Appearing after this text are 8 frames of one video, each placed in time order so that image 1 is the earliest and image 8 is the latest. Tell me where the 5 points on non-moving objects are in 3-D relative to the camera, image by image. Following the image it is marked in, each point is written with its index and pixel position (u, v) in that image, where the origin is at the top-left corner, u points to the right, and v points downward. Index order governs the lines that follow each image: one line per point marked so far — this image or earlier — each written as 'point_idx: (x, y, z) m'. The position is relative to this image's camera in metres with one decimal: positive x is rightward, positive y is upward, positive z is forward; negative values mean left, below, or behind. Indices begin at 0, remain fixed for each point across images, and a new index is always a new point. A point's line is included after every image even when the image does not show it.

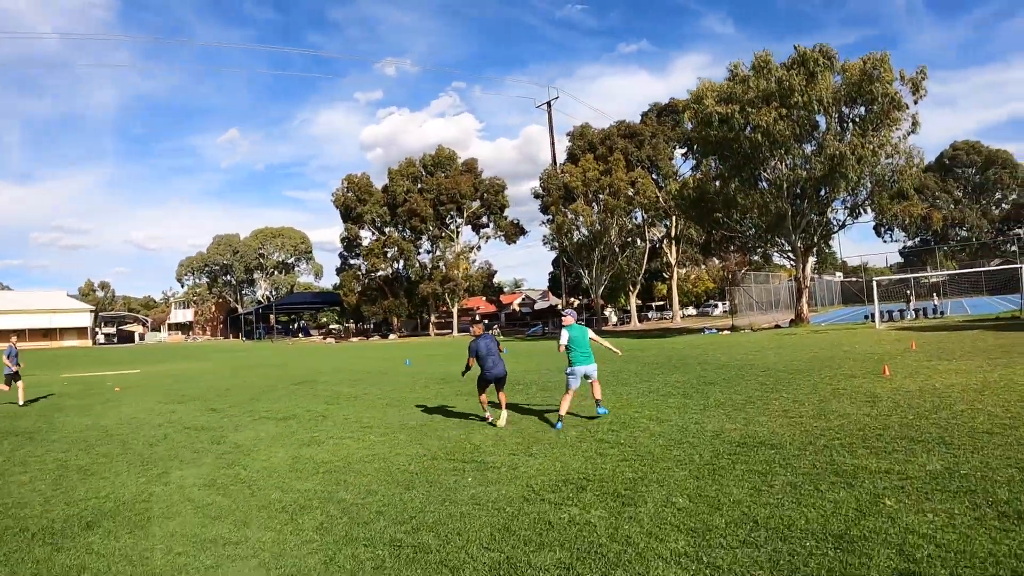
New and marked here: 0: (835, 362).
0: (+7.5, -1.7, +15.8) m
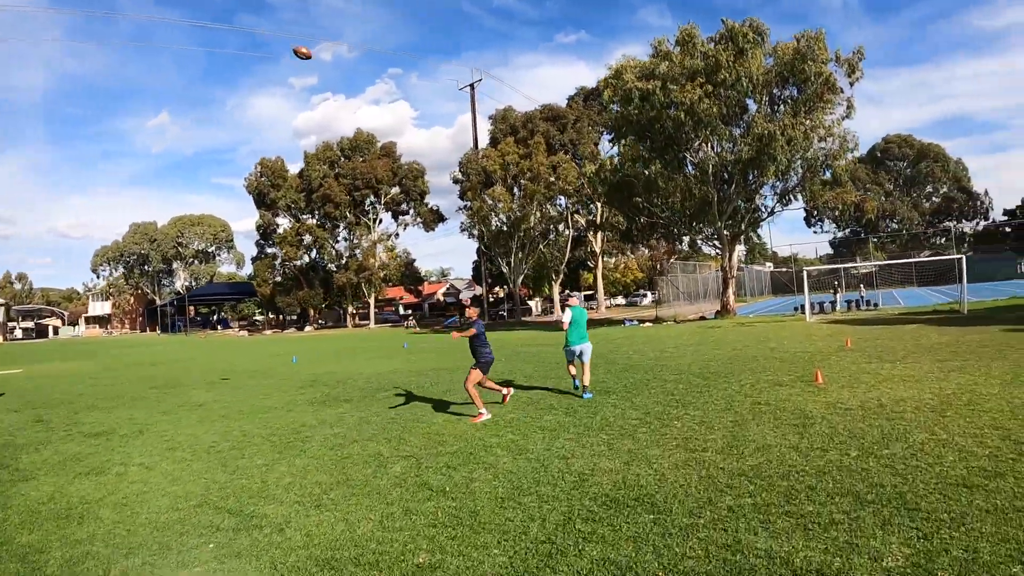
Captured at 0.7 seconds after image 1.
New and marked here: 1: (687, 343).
0: (+4.6, -1.5, +13.0) m
1: (+4.9, -1.6, +19.3) m
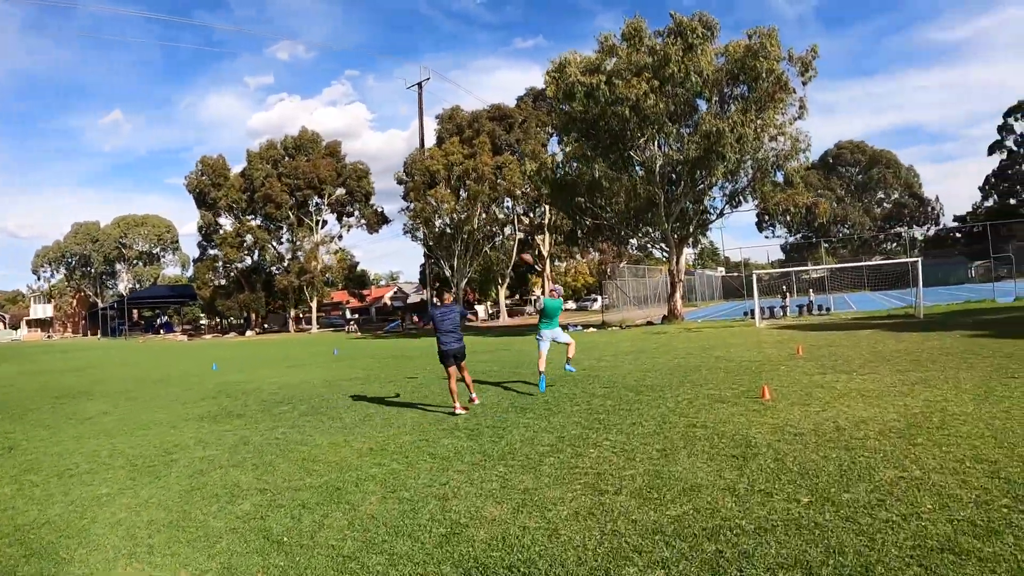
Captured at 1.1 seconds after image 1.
0: (+3.1, -1.5, +11.5) m
1: (+3.1, -1.7, +17.9) m
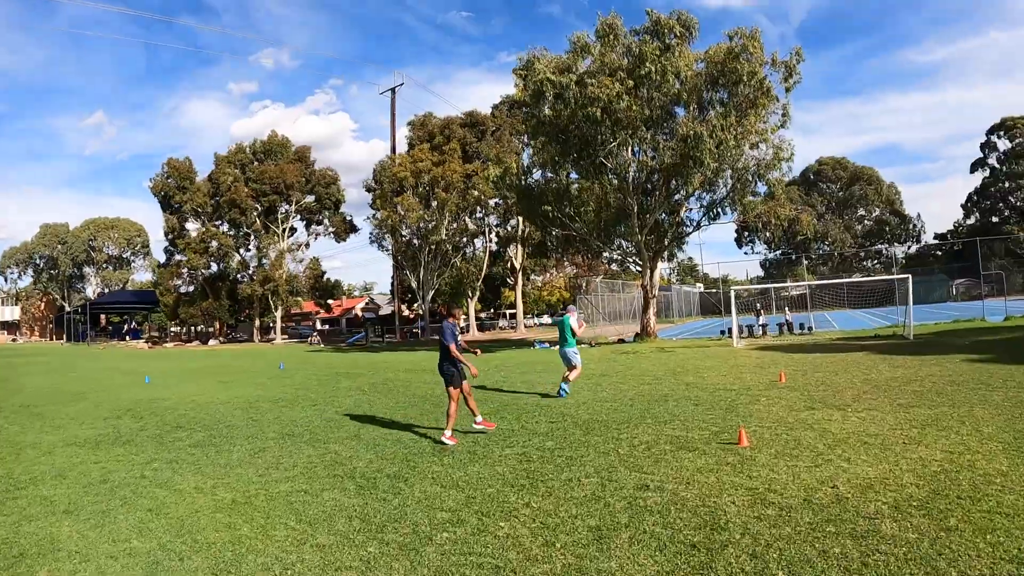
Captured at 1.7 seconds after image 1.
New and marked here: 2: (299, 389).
0: (+2.1, -1.7, +9.8) m
1: (+1.9, -2.0, +16.1) m
2: (-5.3, -2.5, +17.1) m
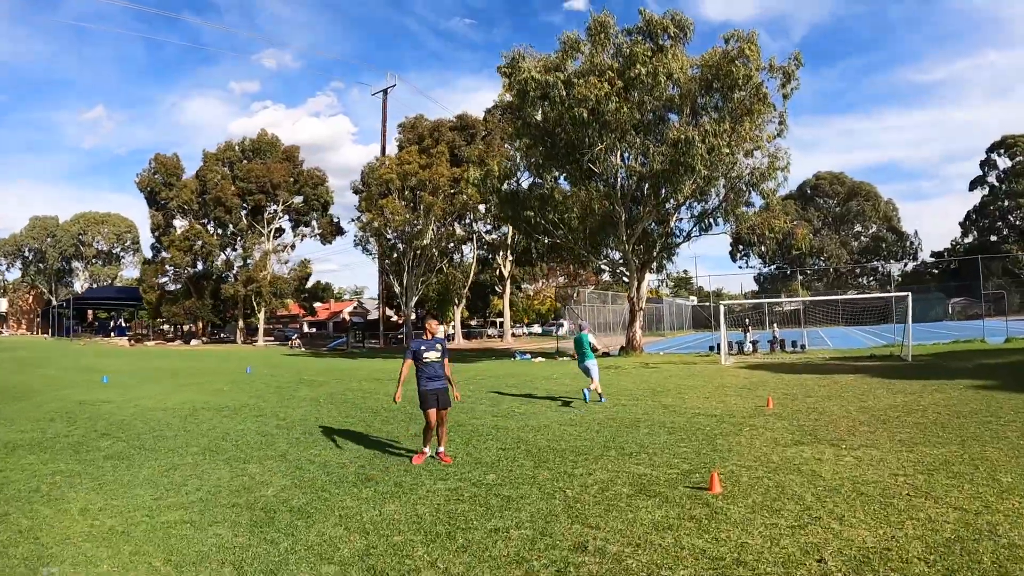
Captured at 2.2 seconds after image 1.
0: (+1.5, -1.9, +8.6) m
1: (+1.2, -2.2, +15.0) m
2: (-6.0, -2.6, +15.9) m
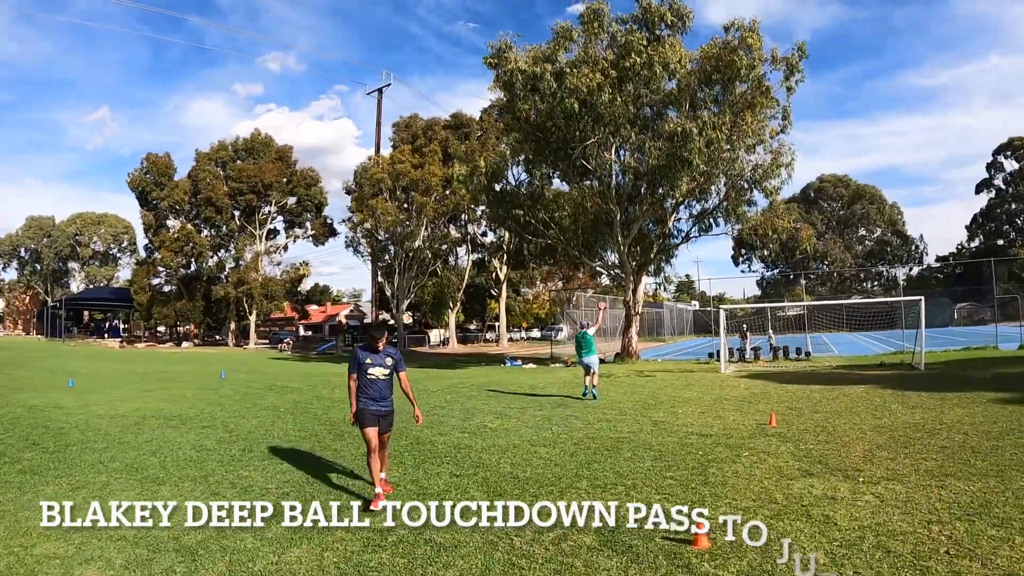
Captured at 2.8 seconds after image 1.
0: (+1.1, -1.9, +7.4) m
1: (+0.8, -2.3, +13.8) m
2: (-6.5, -2.6, +14.7) m
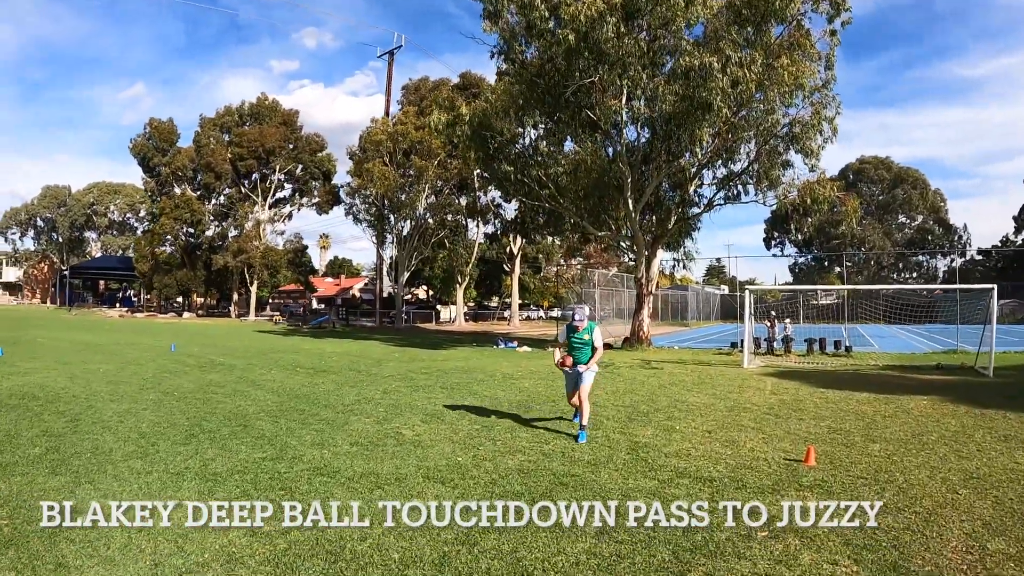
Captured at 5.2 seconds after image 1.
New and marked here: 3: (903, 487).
0: (+0.1, -1.5, +4.3) m
1: (+0.1, -1.7, +10.7) m
2: (-7.1, -1.8, +12.0) m
3: (+3.1, -1.5, +5.4) m
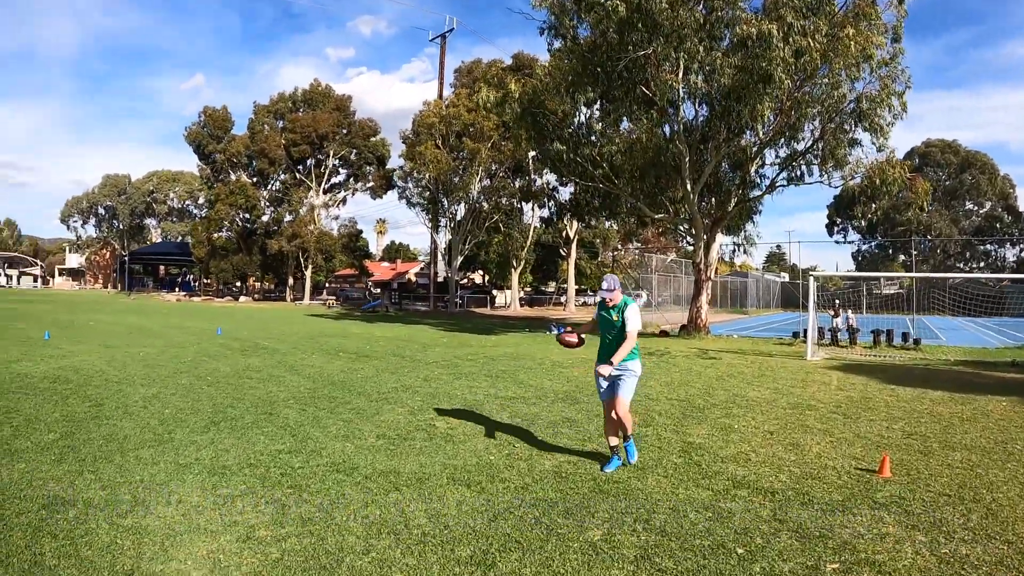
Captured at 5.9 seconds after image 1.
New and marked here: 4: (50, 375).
0: (+0.3, -1.4, +3.7) m
1: (+0.7, -1.5, +10.1) m
2: (-6.3, -1.4, +11.9) m
3: (+3.3, -1.4, +4.5) m
4: (-7.1, -1.5, +10.3) m
